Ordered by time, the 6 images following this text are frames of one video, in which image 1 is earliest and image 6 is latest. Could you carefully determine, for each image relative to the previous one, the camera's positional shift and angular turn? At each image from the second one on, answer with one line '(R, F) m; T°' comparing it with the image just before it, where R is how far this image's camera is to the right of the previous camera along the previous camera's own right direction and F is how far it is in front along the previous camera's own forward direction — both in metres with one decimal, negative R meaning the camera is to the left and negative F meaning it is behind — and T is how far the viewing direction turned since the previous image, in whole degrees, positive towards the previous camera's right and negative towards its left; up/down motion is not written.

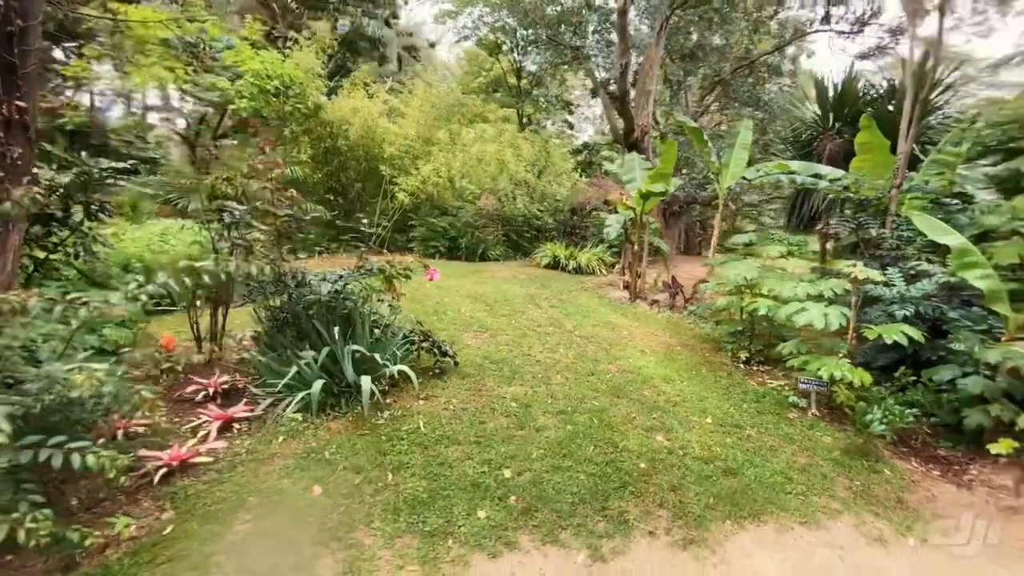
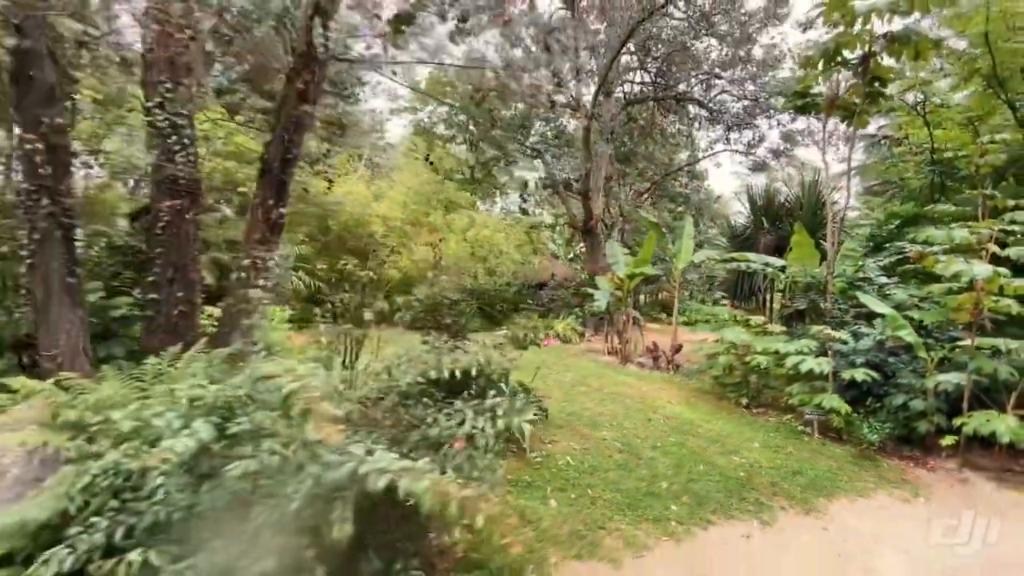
(-1.9, -0.9) m; +11°
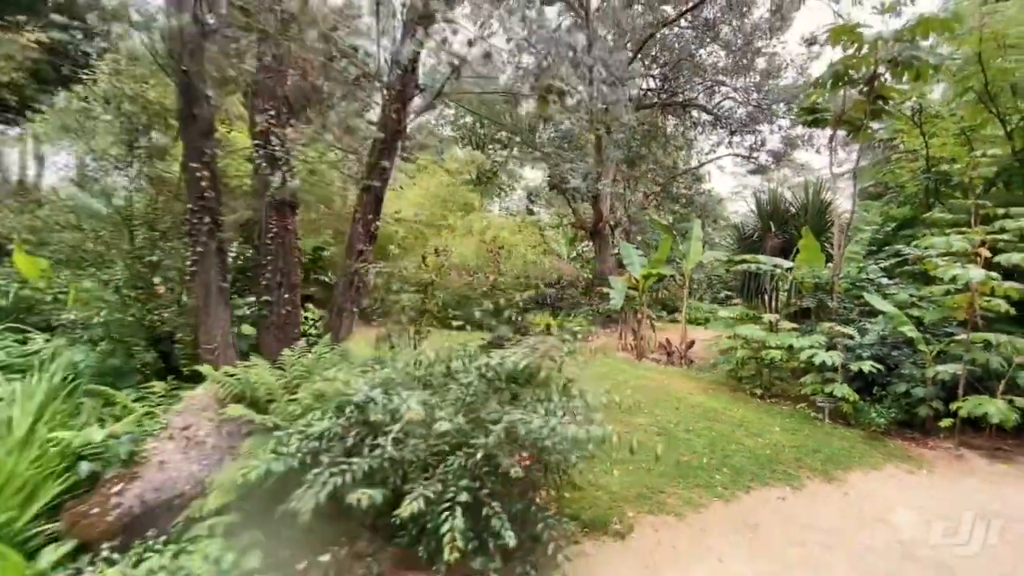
(-0.6, -0.5) m; +1°
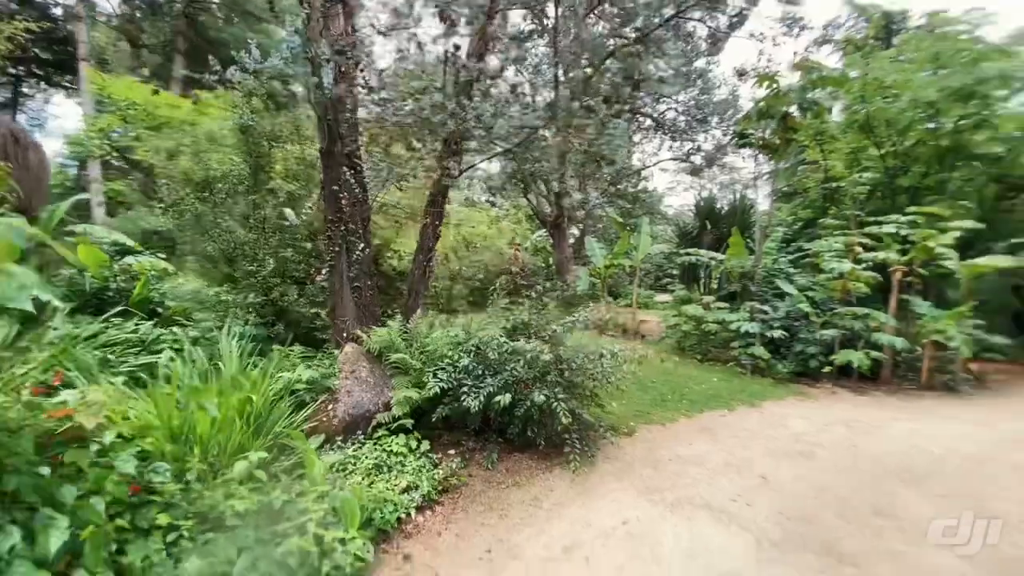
(-1.0, -1.3) m; +7°
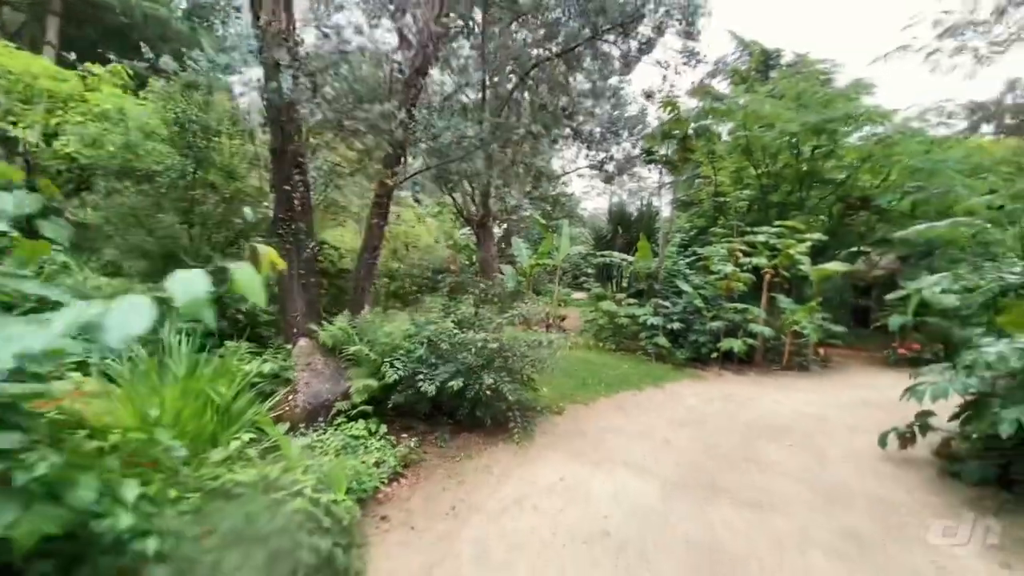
(-0.3, -0.5) m; +11°
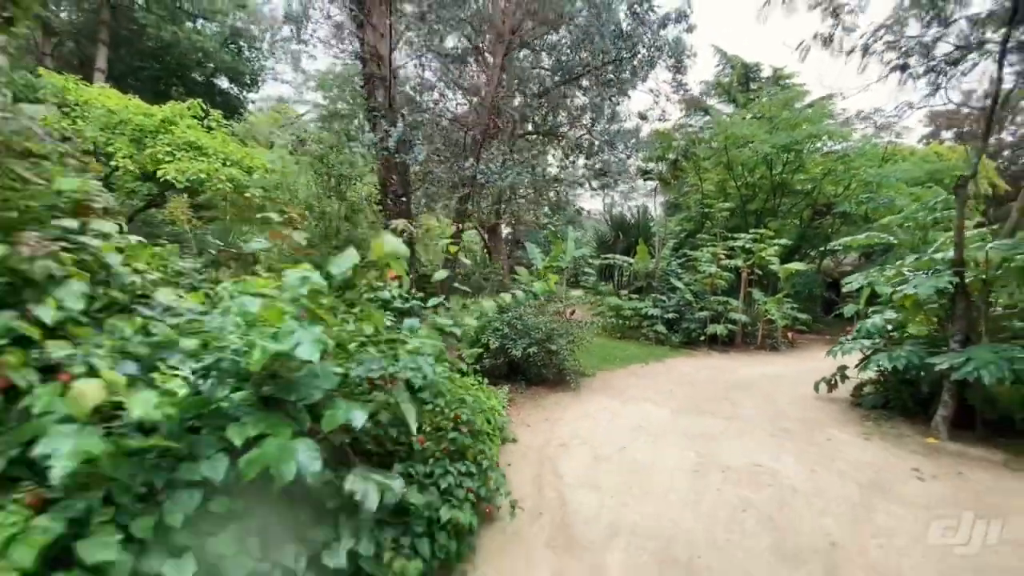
(-0.9, -2.0) m; +1°
